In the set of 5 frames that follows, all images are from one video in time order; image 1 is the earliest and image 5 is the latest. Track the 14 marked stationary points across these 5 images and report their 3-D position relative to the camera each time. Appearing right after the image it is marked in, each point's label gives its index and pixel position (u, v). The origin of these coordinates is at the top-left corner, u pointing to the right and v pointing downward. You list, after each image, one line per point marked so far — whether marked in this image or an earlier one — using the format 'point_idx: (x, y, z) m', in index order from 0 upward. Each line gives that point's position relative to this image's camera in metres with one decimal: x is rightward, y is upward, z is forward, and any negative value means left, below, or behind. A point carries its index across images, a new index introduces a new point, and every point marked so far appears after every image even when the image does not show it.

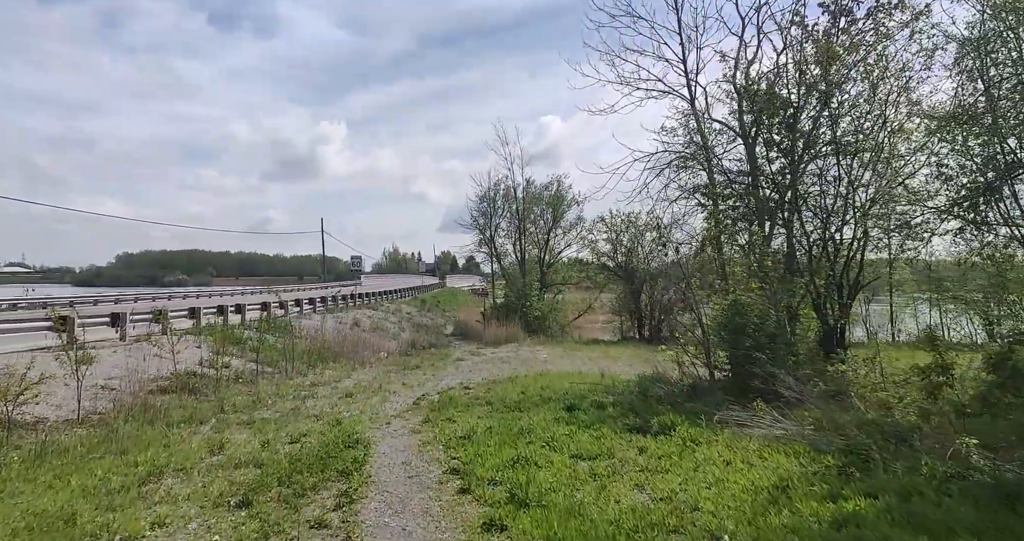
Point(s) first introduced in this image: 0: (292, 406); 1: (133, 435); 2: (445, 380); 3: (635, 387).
0: (-4.1, -2.6, +12.0) m
1: (-4.9, -2.1, +8.1) m
2: (-1.7, -2.8, +16.1) m
3: (+2.4, -2.2, +12.1) m
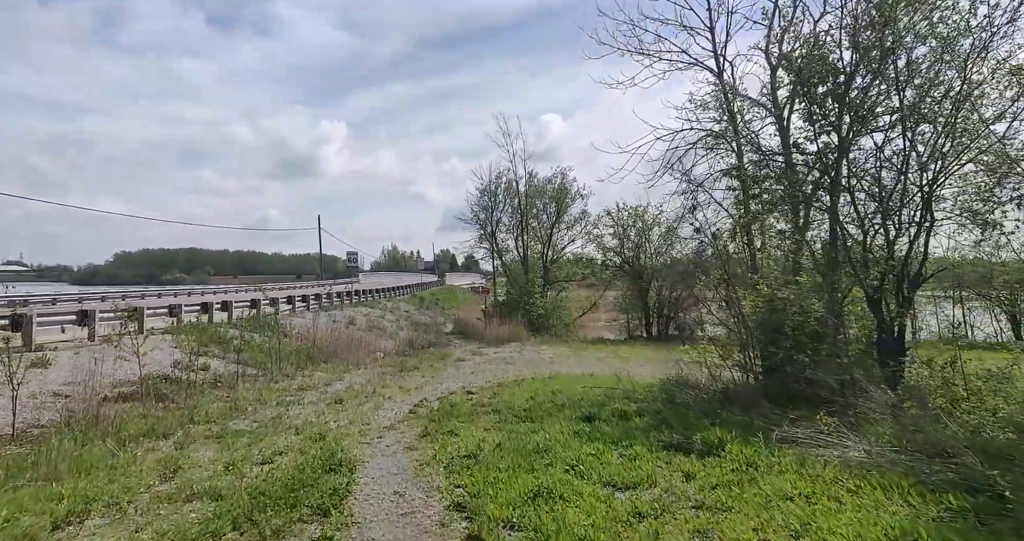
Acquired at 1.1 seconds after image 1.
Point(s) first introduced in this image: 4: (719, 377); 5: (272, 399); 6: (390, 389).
0: (-4.0, -2.4, +10.7) m
1: (-4.7, -2.0, +6.8) m
2: (-1.6, -2.7, +14.8) m
3: (+2.6, -2.1, +10.8) m
4: (+3.7, -1.9, +11.2) m
5: (-4.6, -2.4, +12.0) m
6: (-2.7, -2.7, +14.3) m
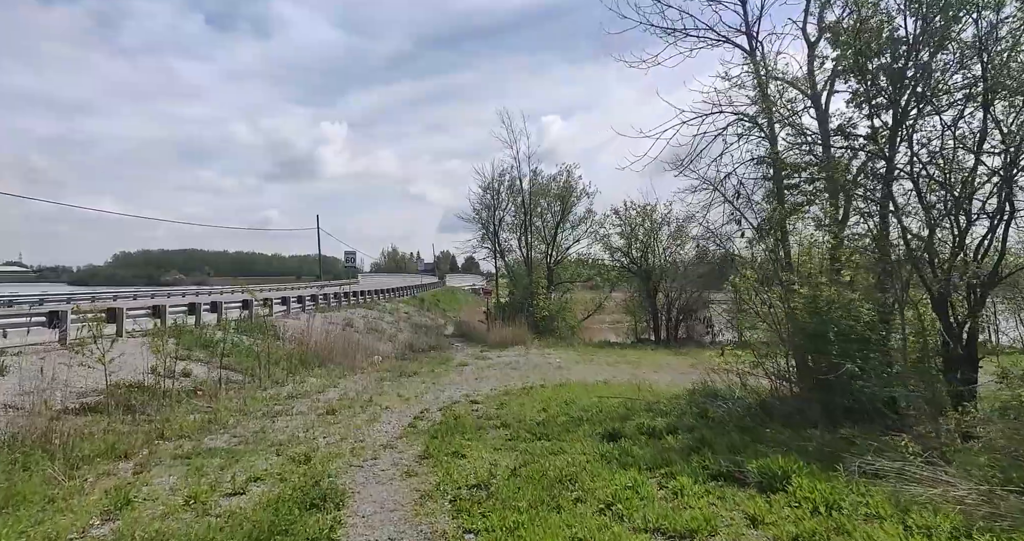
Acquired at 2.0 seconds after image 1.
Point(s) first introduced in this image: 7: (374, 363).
0: (-3.8, -2.4, +9.5) m
1: (-4.5, -1.9, +5.6) m
2: (-1.4, -2.6, +13.7) m
3: (+2.7, -2.0, +9.7) m
4: (+3.8, -1.9, +10.1) m
5: (-4.4, -2.4, +10.9) m
6: (-2.6, -2.6, +13.2) m
7: (-4.2, -2.8, +19.4) m
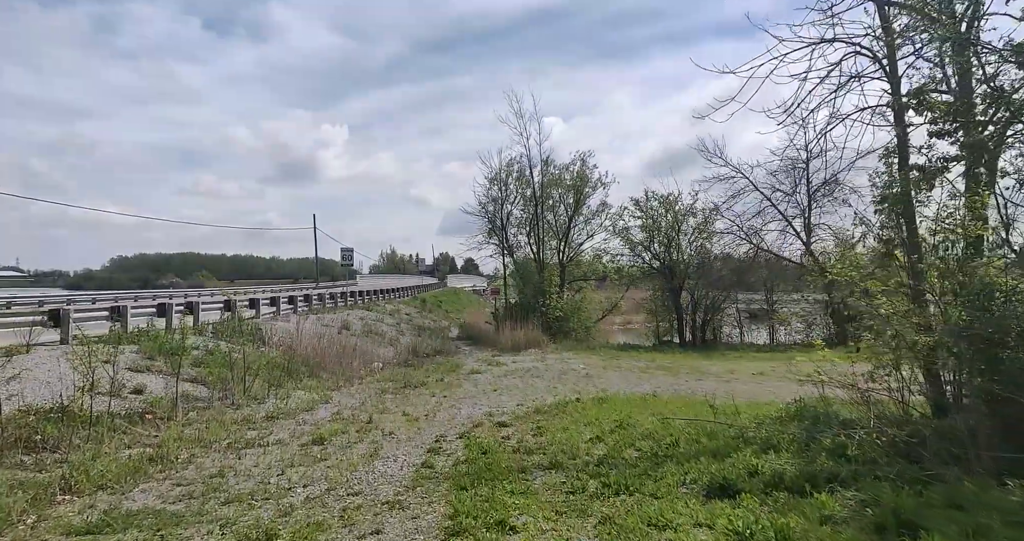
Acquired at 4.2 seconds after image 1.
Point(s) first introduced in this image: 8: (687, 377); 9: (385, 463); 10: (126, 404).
0: (-3.3, -2.2, +7.0) m
1: (-4.0, -1.7, +3.1) m
2: (-0.8, -2.4, +11.1) m
3: (+3.3, -1.8, +7.2) m
4: (+4.4, -1.6, +7.6) m
5: (-3.9, -2.2, +8.4) m
6: (-2.0, -2.5, +10.6) m
7: (-3.7, -2.7, +16.9) m
8: (+4.6, -2.8, +16.7) m
9: (-1.4, -2.2, +7.2) m
10: (-5.4, -1.9, +8.9) m
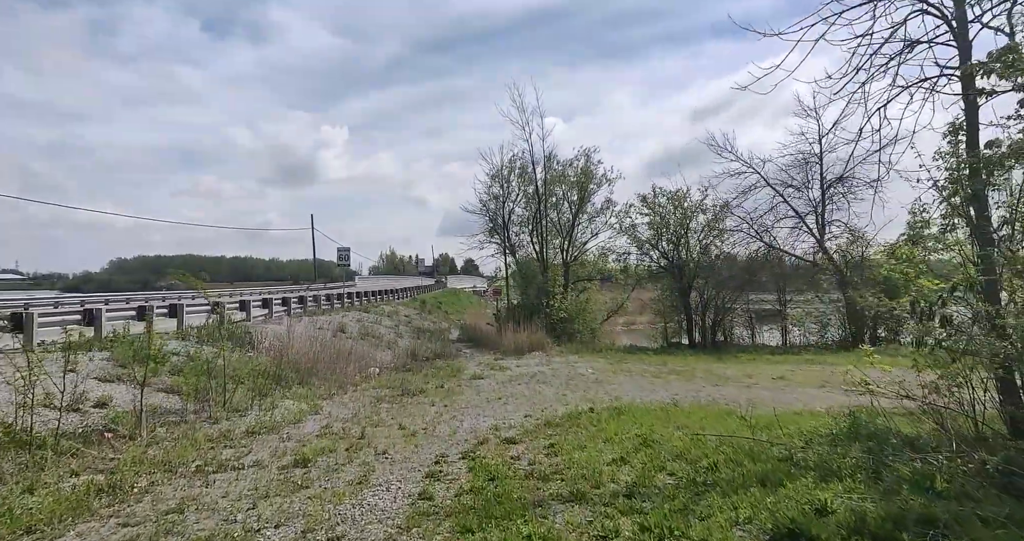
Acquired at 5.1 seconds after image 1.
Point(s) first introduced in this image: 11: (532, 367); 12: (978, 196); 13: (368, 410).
0: (-3.1, -2.2, +6.0) m
1: (-3.9, -1.7, +2.1) m
2: (-0.7, -2.4, +10.1) m
3: (+3.4, -1.8, +6.1) m
4: (+4.5, -1.6, +6.5) m
5: (-3.7, -2.2, +7.3) m
6: (-1.9, -2.4, +9.6) m
7: (-3.6, -2.7, +15.8) m
8: (+4.8, -2.8, +15.6) m
9: (-1.3, -2.1, +6.2) m
10: (-5.3, -1.8, +7.8) m
11: (+0.6, -2.9, +18.9) m
12: (+4.7, +0.7, +6.3) m
13: (-2.6, -2.5, +11.5) m
